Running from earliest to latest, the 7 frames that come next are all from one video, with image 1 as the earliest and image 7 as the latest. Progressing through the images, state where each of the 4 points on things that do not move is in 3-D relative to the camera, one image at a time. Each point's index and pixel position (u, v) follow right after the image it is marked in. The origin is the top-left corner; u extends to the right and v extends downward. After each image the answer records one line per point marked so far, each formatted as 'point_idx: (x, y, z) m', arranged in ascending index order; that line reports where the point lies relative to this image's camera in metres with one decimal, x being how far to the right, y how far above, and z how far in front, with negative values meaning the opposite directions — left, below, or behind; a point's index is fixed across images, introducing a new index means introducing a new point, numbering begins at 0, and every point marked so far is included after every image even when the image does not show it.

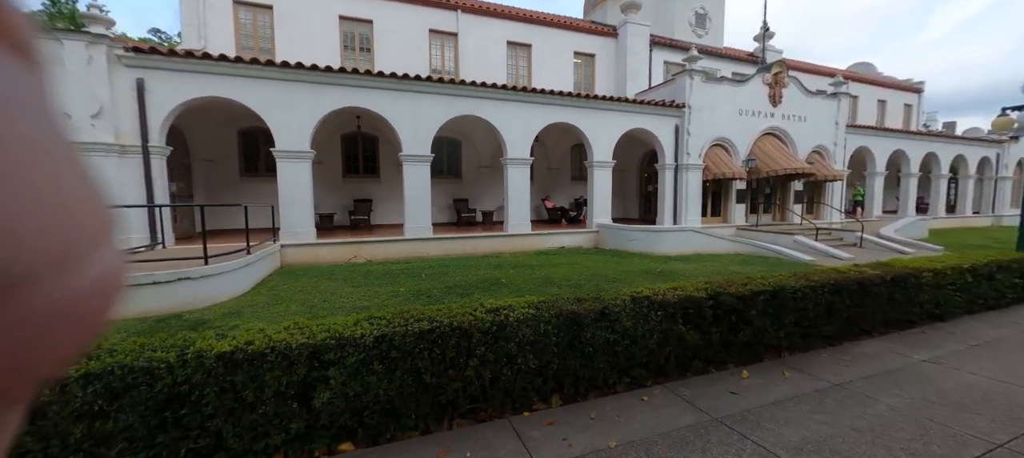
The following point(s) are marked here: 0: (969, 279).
0: (+8.0, -0.9, +6.7) m
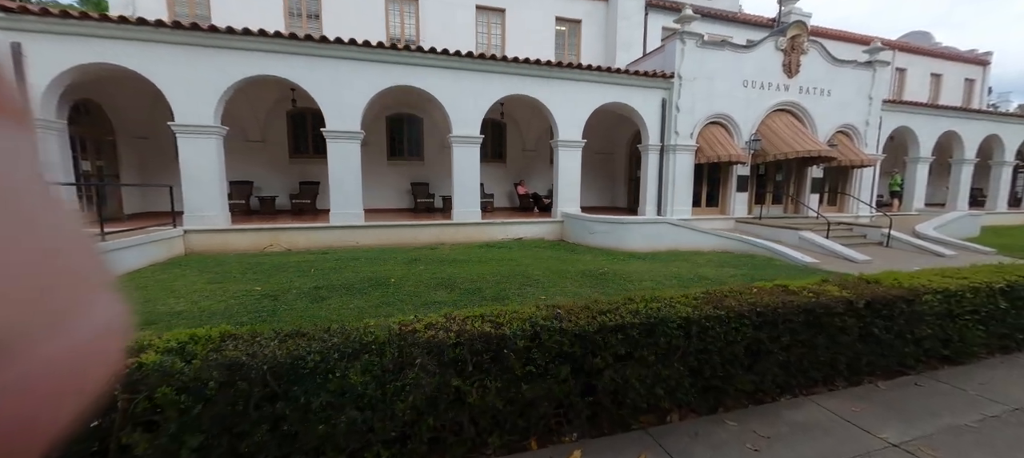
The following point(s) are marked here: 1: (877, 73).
0: (+5.8, -0.9, +4.6) m
1: (+14.5, +6.2, +15.2) m
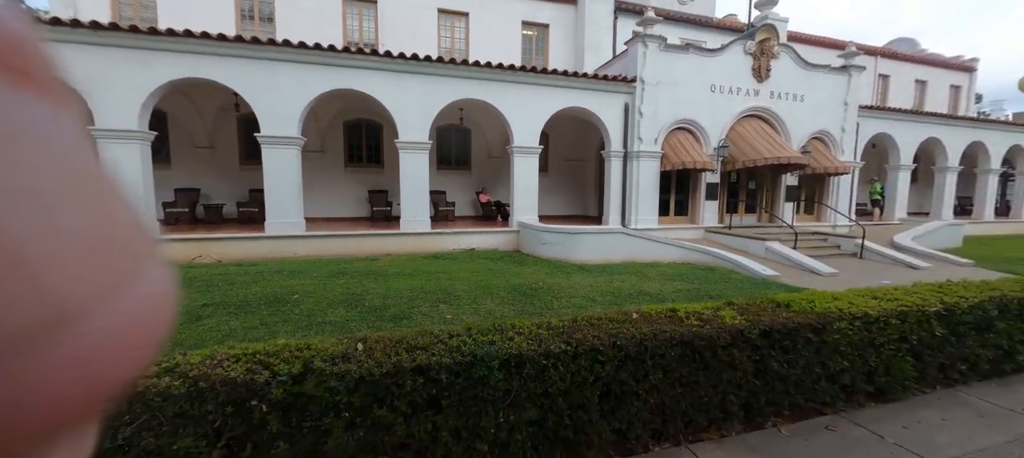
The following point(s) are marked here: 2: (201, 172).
0: (+4.4, -1.1, +4.0) m
1: (+13.1, +5.8, +14.7) m
2: (-10.5, +1.9, +12.9) m
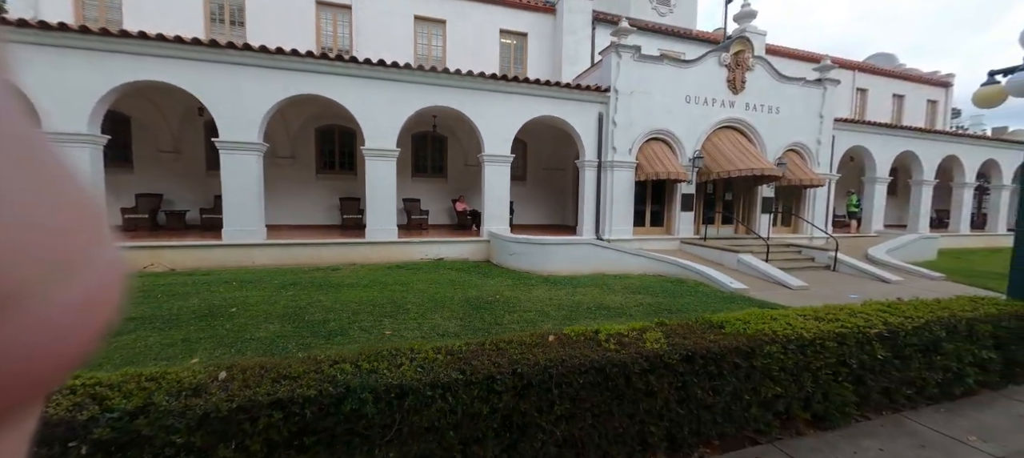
0: (+3.6, -1.2, +3.8) m
1: (+12.2, +5.3, +14.8) m
2: (-11.4, +1.7, +12.6) m
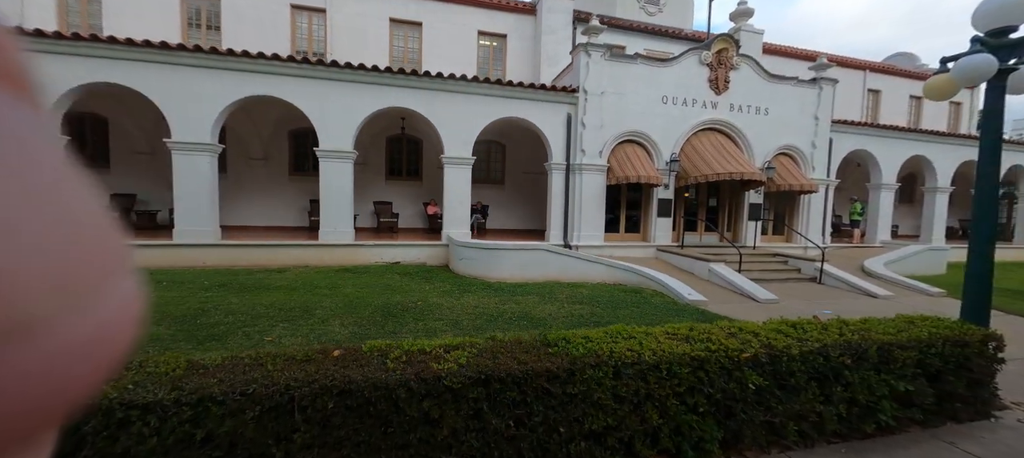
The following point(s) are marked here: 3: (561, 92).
0: (+2.0, -1.3, +3.2) m
1: (+11.2, +5.0, +13.8) m
2: (-12.5, +1.7, +12.9) m
3: (+1.5, +4.2, +11.7) m
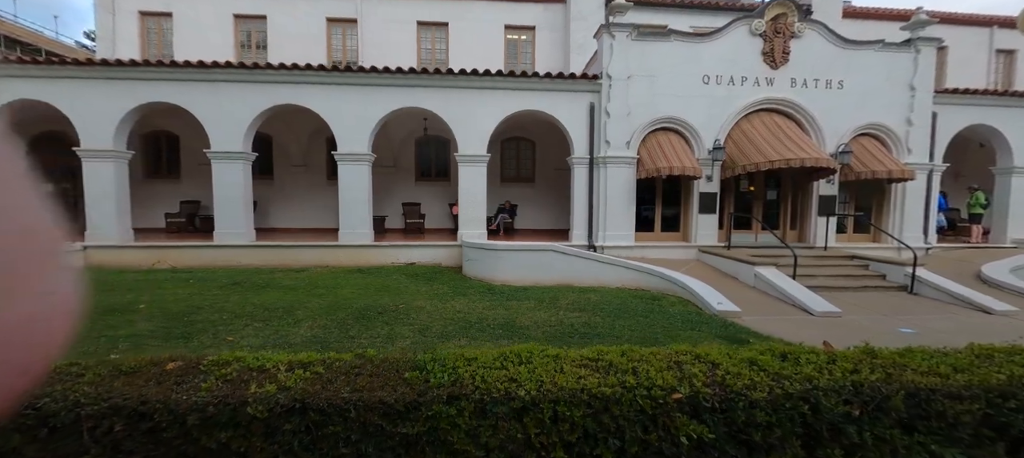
0: (+1.0, -1.3, +2.3) m
1: (+12.0, +5.1, +11.2) m
2: (-11.5, +1.6, +14.4) m
3: (+2.0, +4.2, +10.7) m
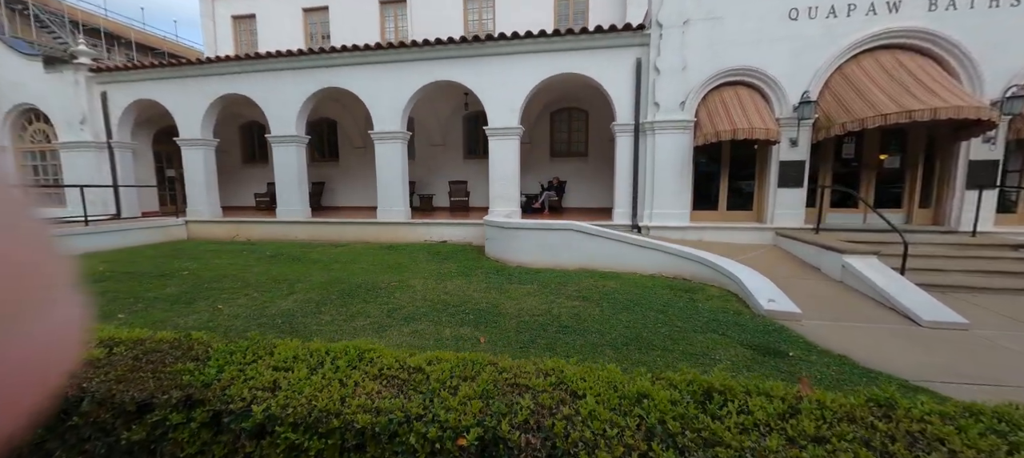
0: (-0.1, -1.1, +1.5) m
1: (+12.6, +5.5, +7.2) m
2: (-9.4, +2.5, +16.1) m
3: (+2.9, +4.7, +9.2) m
